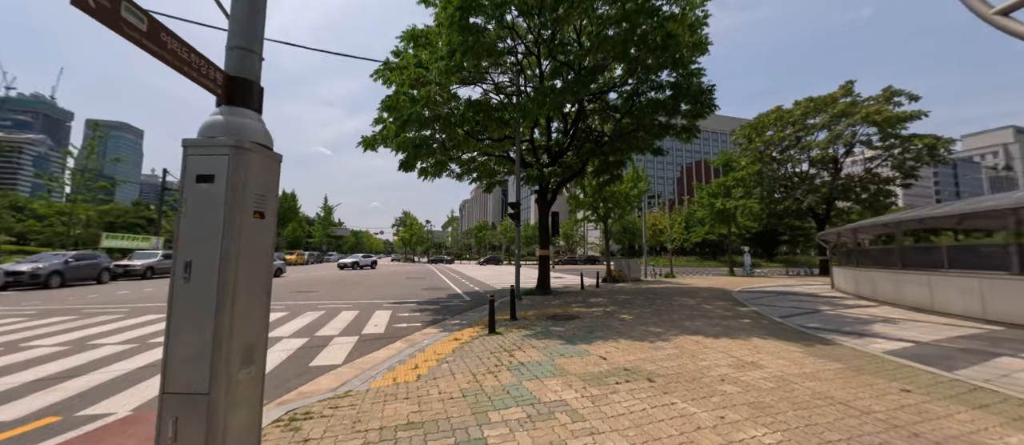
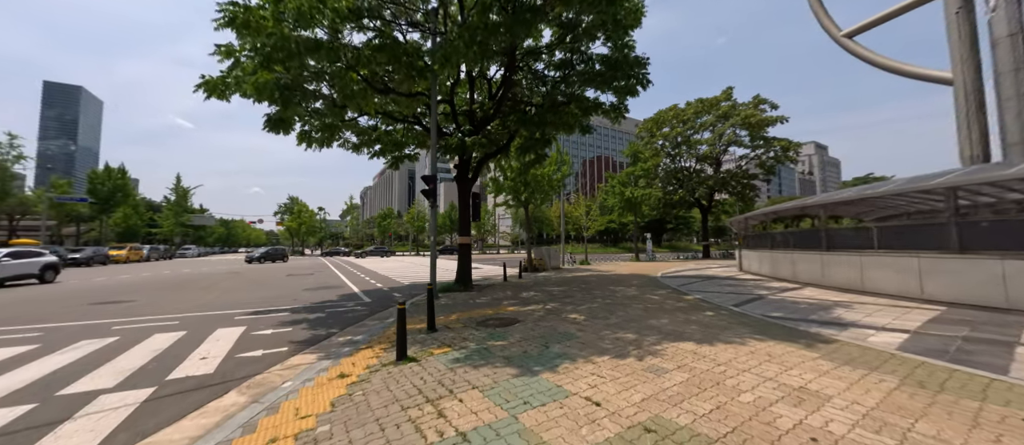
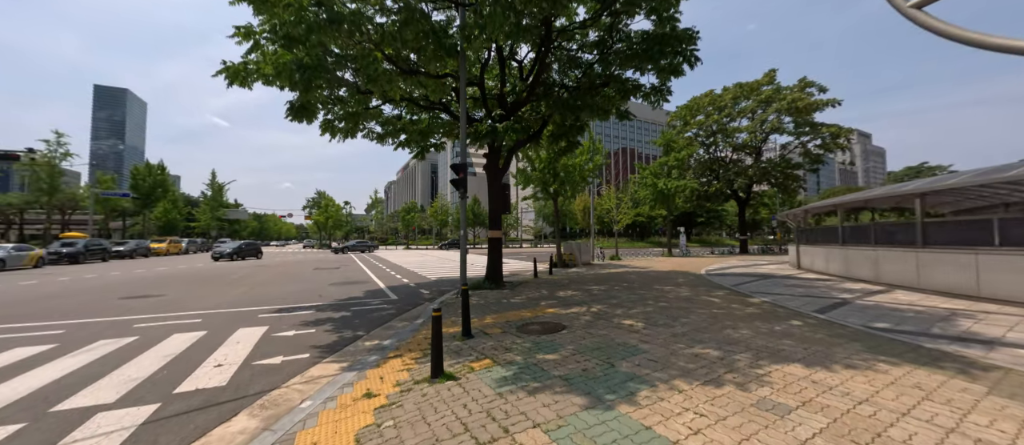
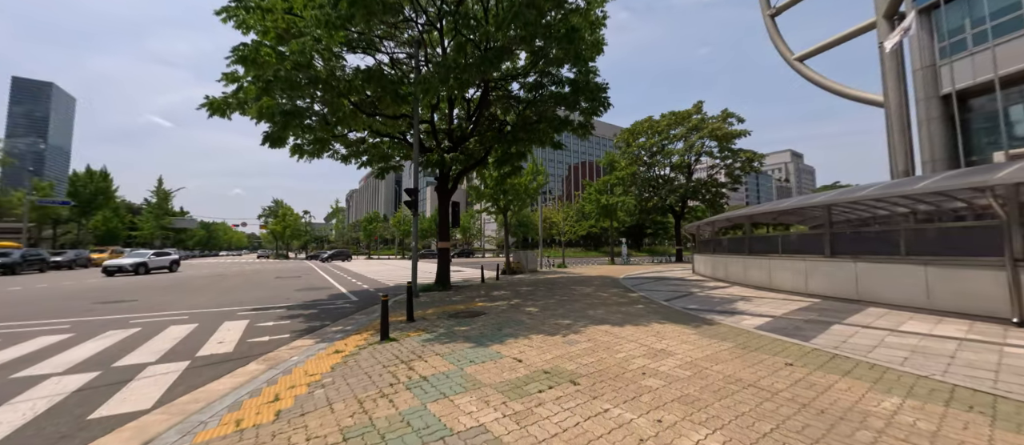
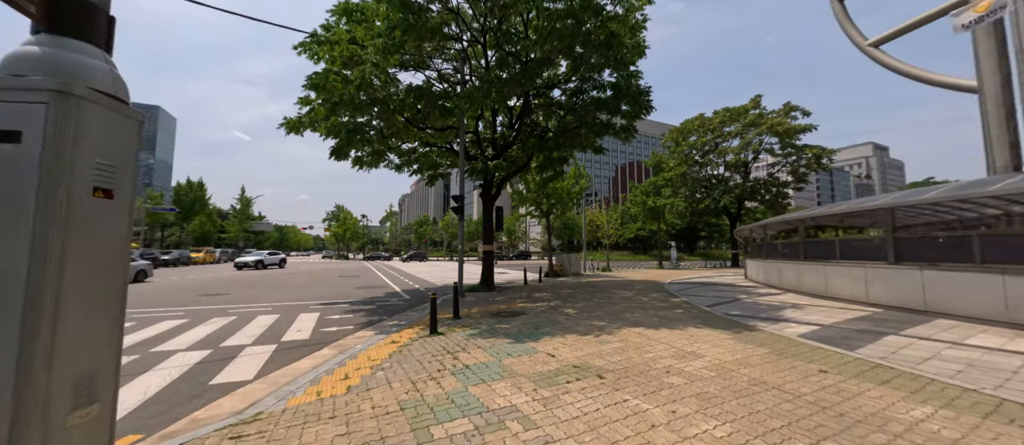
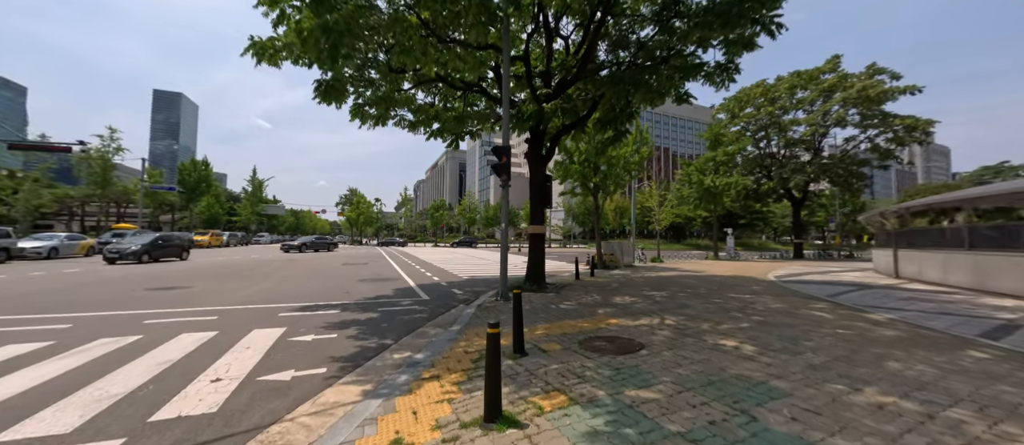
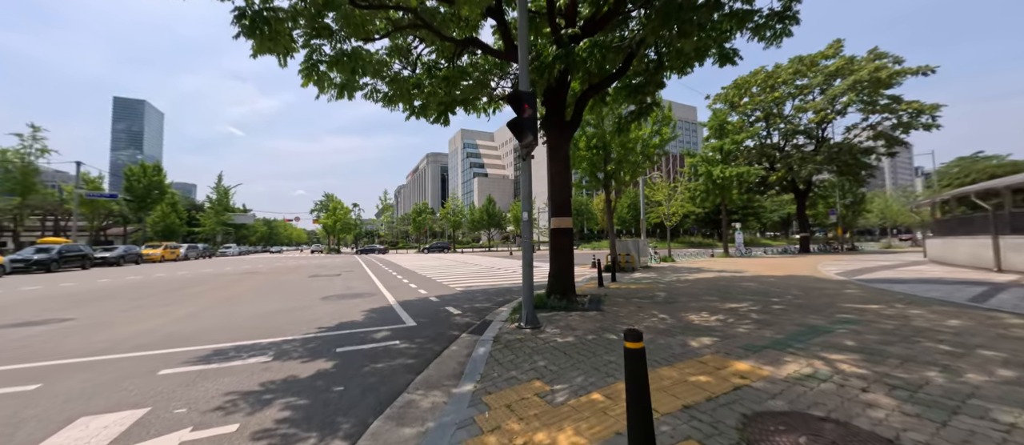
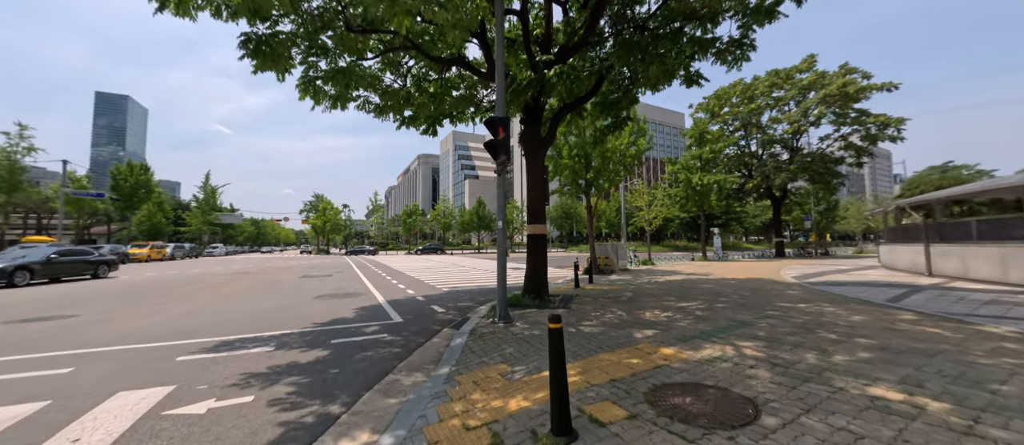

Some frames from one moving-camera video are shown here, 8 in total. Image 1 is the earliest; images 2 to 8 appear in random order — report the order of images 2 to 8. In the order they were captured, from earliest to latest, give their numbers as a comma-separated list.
5, 4, 2, 3, 6, 8, 7
